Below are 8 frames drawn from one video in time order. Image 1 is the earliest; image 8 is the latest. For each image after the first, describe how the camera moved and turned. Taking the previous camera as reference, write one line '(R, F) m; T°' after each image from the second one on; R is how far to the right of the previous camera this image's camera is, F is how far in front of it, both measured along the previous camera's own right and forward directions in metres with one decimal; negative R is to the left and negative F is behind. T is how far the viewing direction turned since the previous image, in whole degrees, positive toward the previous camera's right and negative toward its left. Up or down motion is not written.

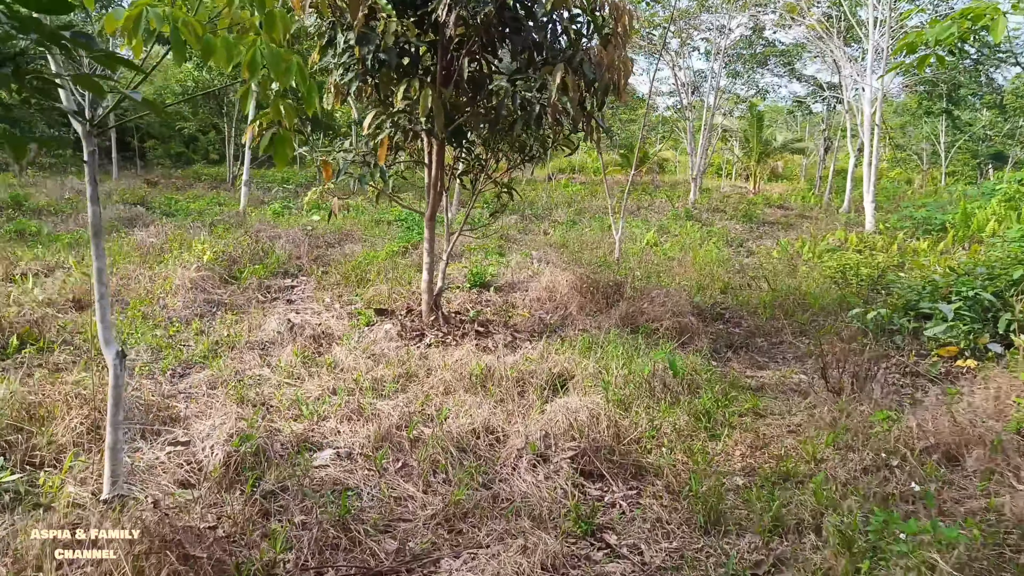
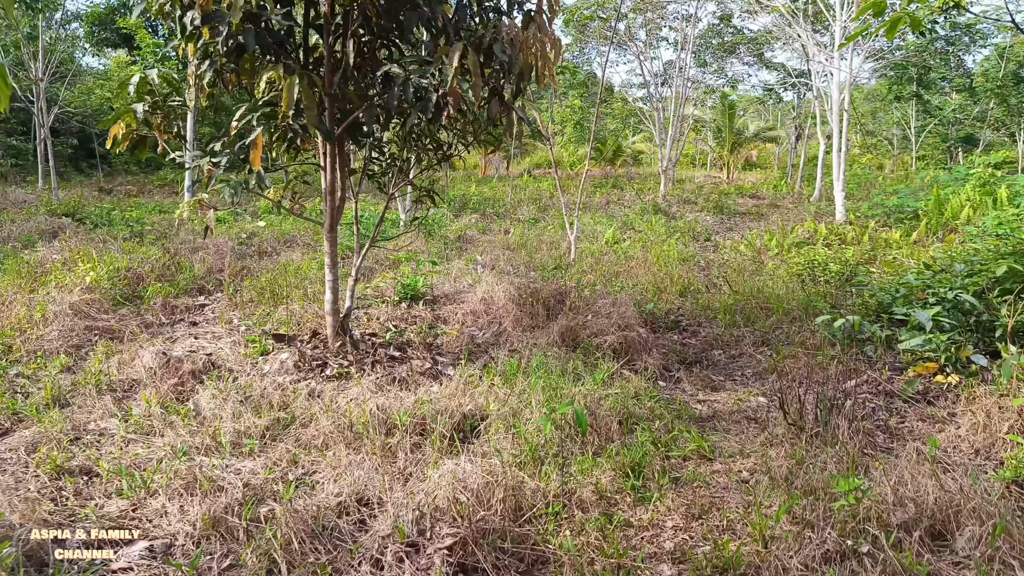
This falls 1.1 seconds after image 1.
(+0.5, +0.6) m; +2°
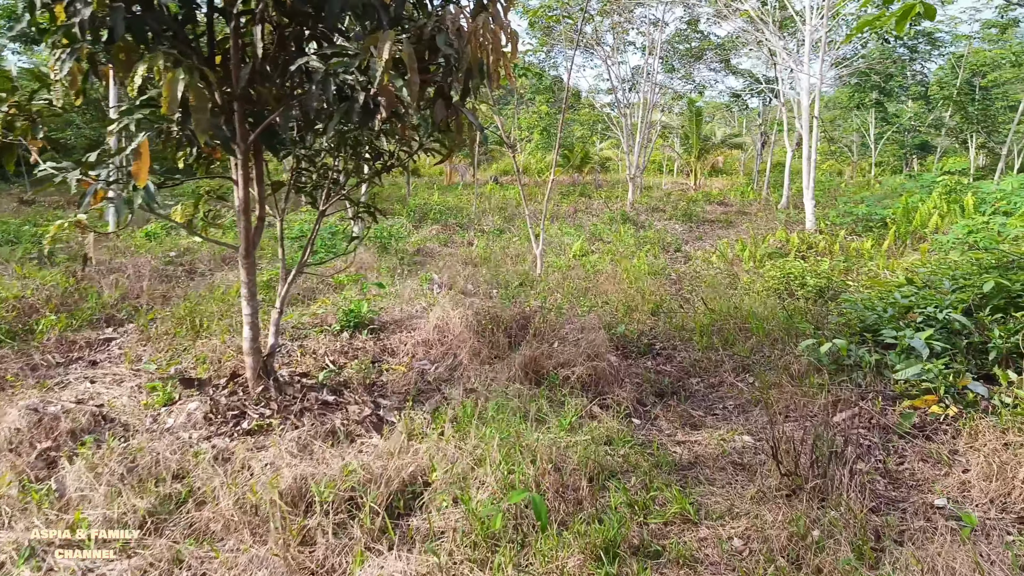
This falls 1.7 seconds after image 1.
(+0.1, +0.4) m; +3°
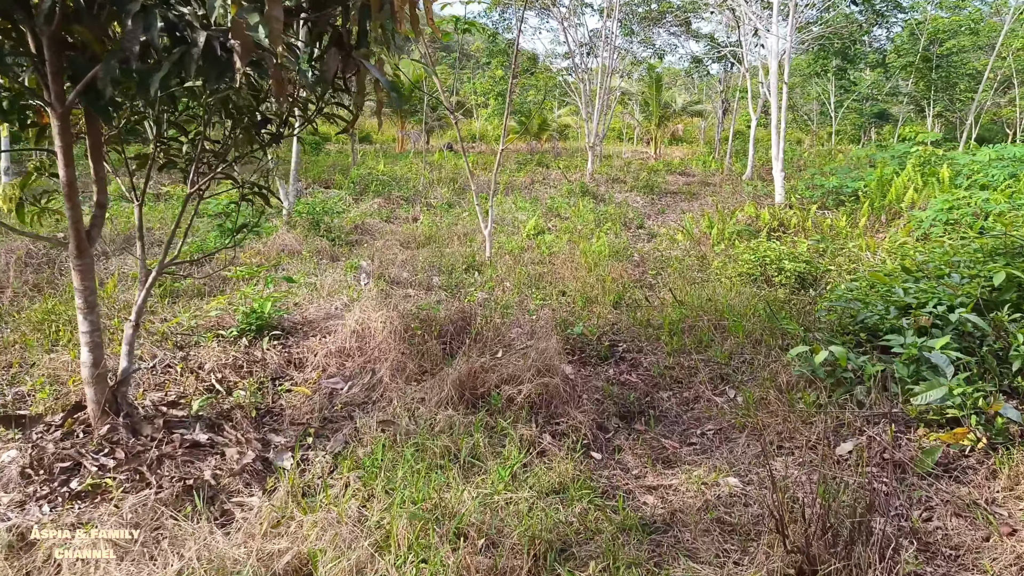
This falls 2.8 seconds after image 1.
(+0.2, +0.7) m; +5°
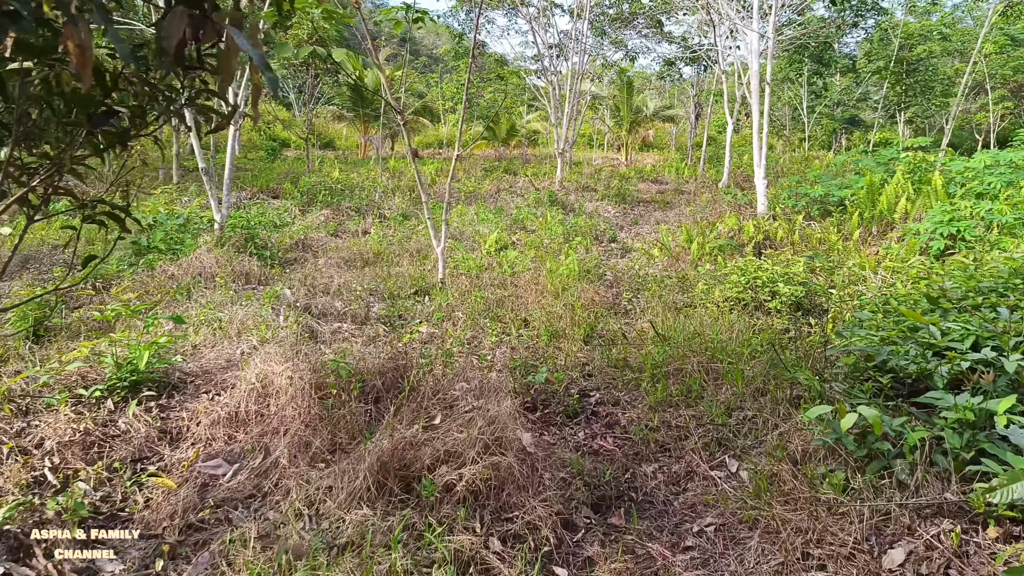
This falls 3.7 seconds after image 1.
(+0.2, +0.7) m; +3°
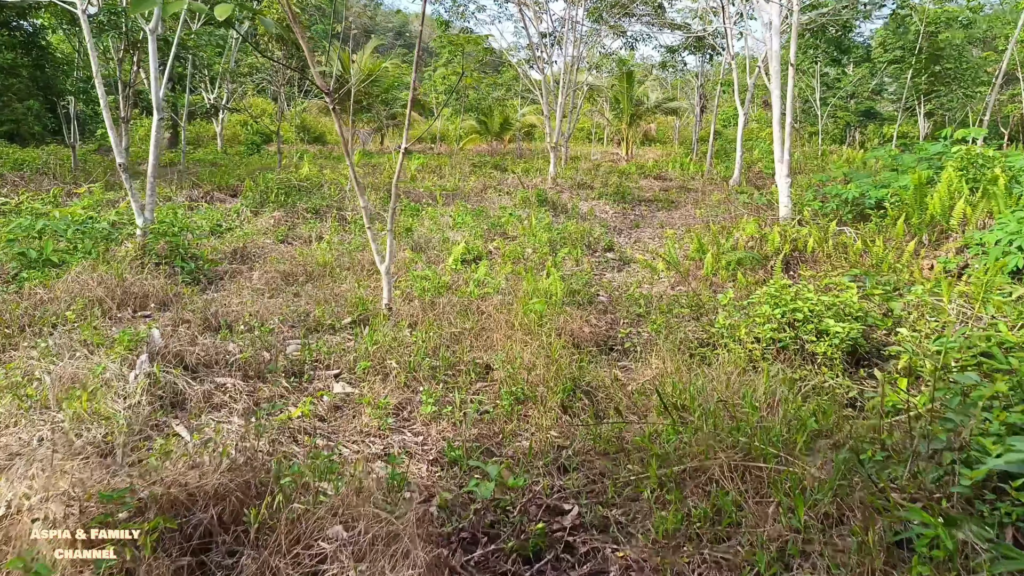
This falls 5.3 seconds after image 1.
(+0.3, +1.0) m; 0°
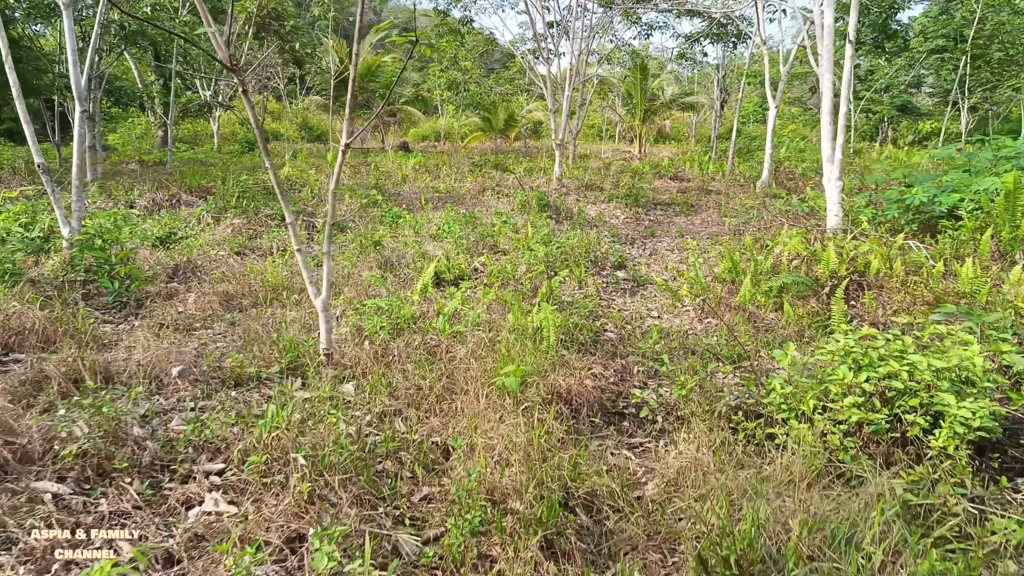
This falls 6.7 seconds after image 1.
(+0.2, +0.9) m; -1°
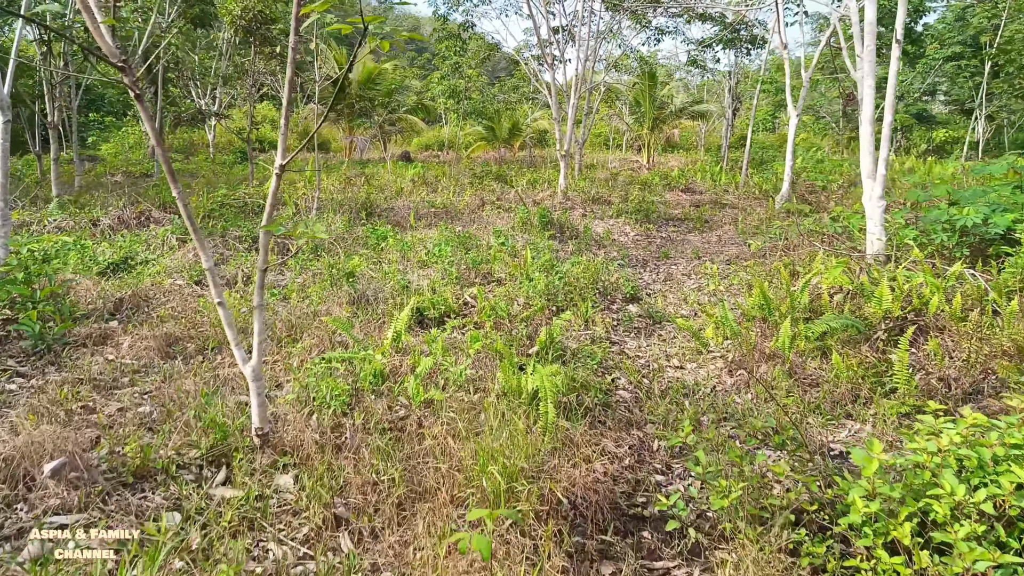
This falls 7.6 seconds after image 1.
(+0.1, +0.6) m; -1°
